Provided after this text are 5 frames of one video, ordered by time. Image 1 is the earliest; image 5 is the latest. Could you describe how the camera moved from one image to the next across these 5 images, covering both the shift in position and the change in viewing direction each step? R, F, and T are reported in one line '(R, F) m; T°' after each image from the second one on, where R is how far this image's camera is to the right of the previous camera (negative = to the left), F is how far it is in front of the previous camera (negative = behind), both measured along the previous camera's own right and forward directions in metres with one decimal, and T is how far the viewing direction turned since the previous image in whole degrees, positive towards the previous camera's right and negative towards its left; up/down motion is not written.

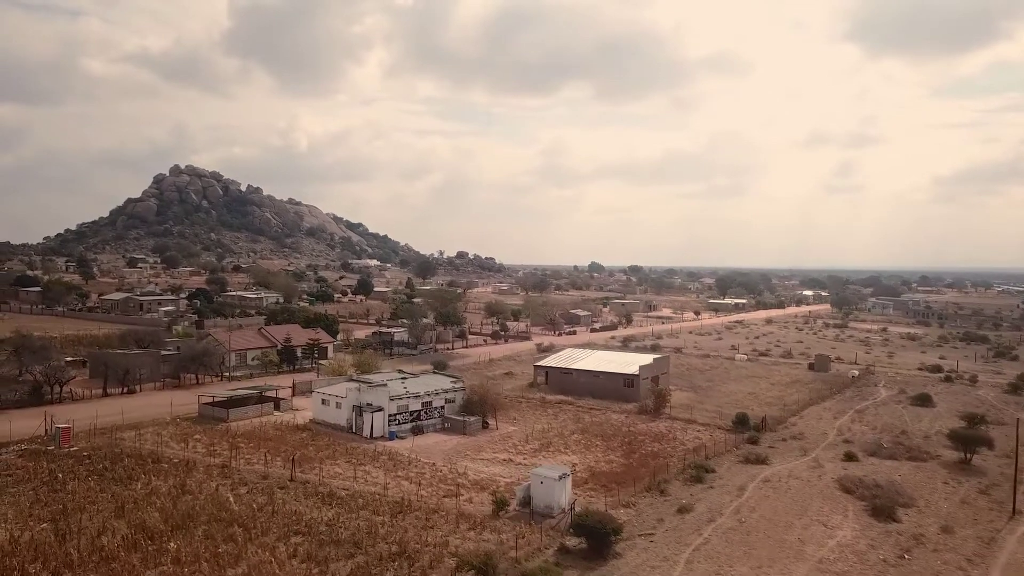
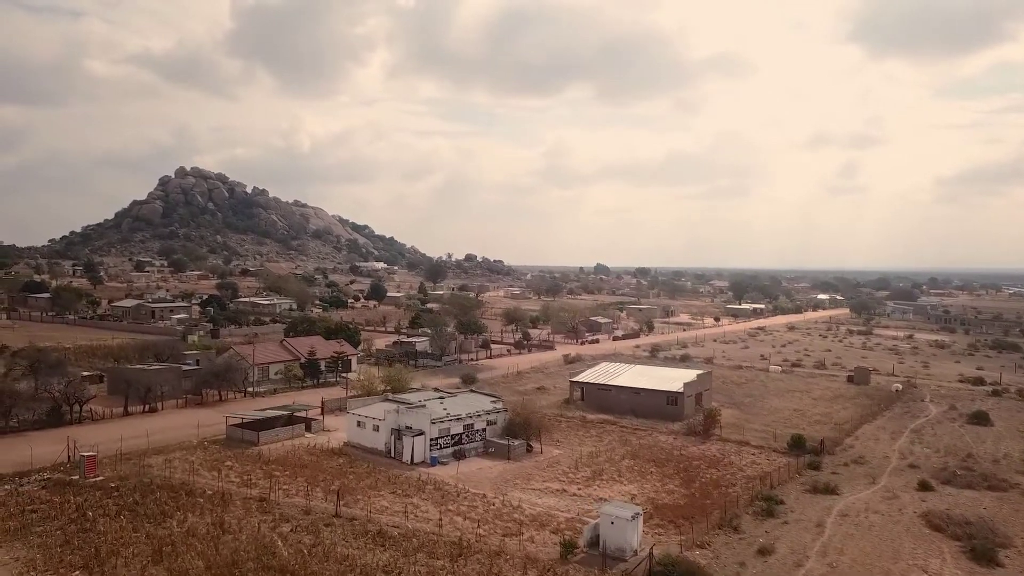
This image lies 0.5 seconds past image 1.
(-0.7, +1.2) m; 0°
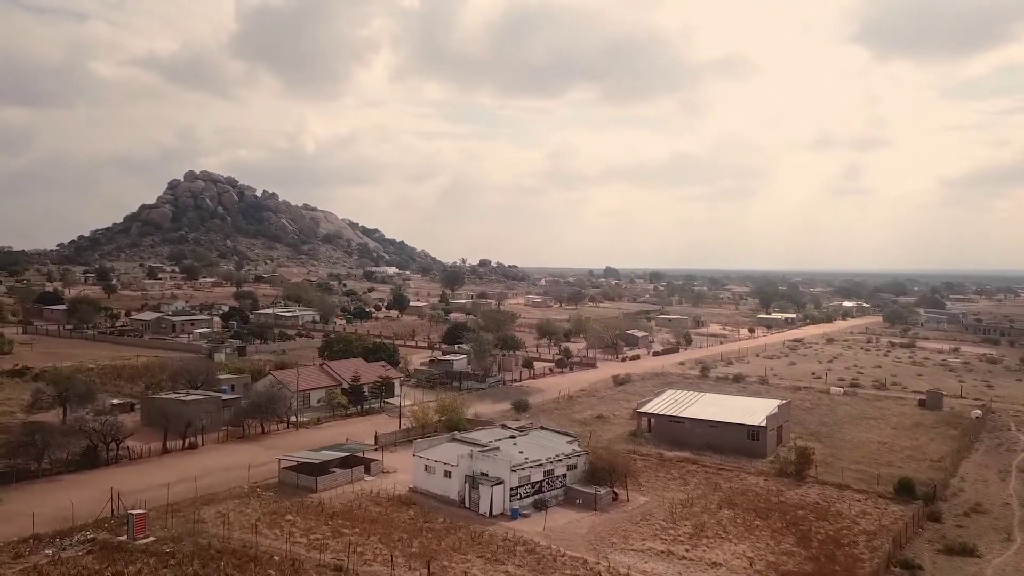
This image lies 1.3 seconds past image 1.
(-1.2, +2.0) m; 0°
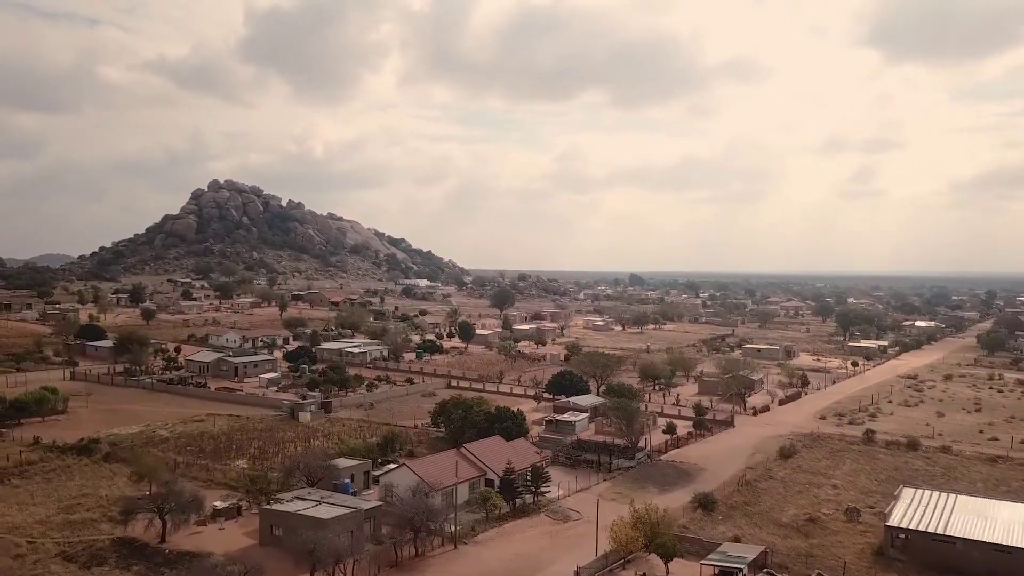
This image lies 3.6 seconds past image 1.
(-3.4, +5.6) m; 0°
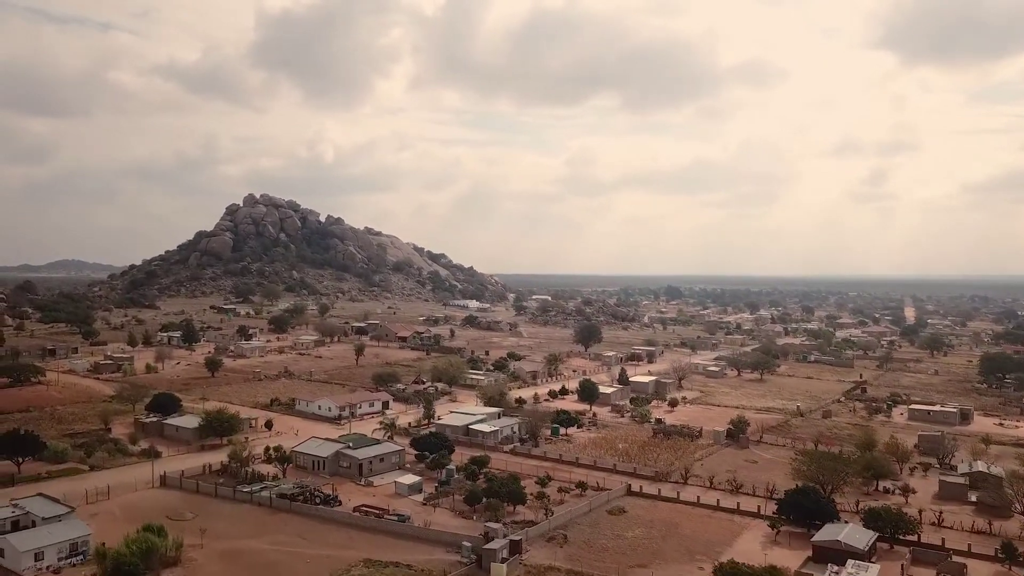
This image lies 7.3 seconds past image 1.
(-5.3, +9.4) m; -1°
